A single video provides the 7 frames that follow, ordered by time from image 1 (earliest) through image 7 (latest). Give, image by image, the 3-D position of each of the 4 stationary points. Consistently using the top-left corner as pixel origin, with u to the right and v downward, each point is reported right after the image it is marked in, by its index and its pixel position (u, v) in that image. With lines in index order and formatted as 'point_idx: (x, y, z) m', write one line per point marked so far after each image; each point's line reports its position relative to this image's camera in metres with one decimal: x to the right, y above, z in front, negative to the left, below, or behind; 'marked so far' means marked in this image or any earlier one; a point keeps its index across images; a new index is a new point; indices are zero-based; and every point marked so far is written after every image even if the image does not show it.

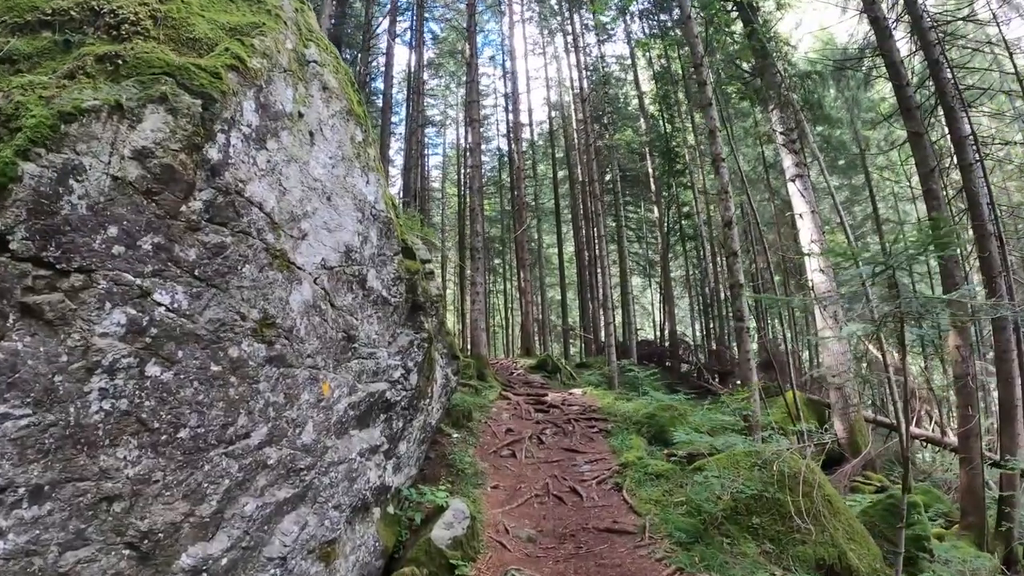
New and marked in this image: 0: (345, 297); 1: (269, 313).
0: (-1.6, -0.1, +5.1) m
1: (-2.0, -0.2, +4.4) m
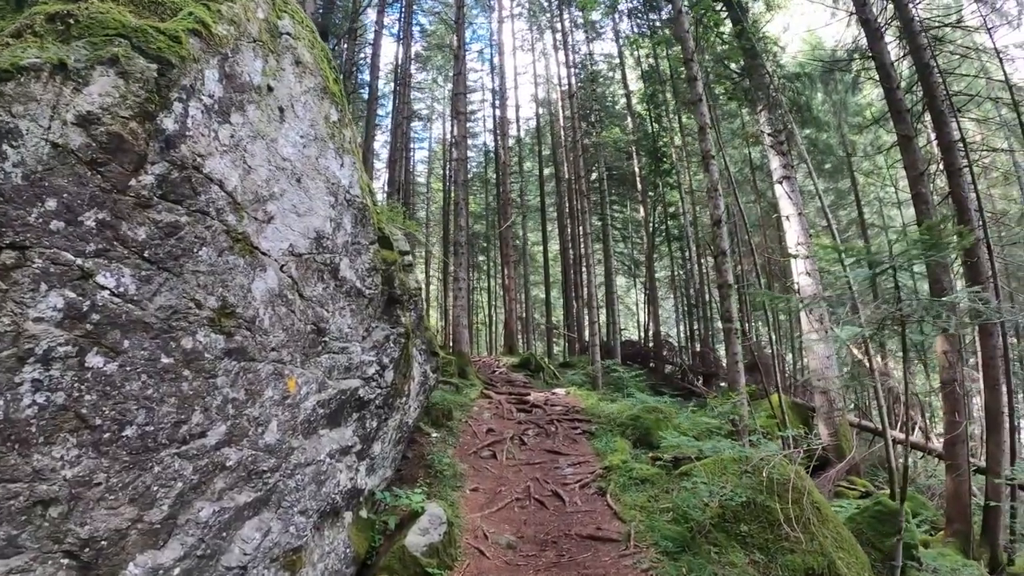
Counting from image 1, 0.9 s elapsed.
0: (-1.8, 0.0, +4.7) m
1: (-2.1, -0.1, +4.0) m
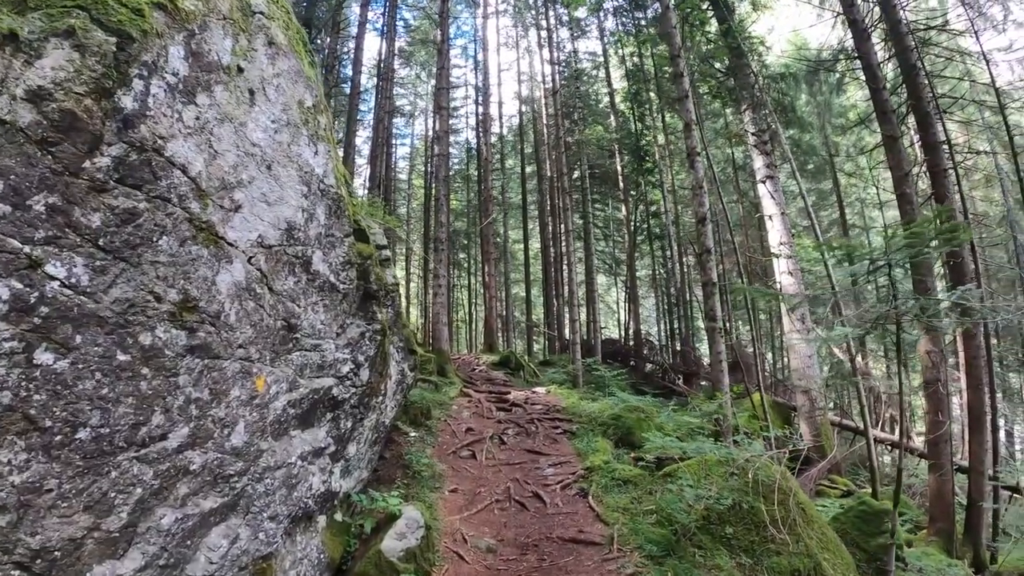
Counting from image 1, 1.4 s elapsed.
0: (-1.9, +0.1, +4.5) m
1: (-2.3, 0.0, +3.7) m
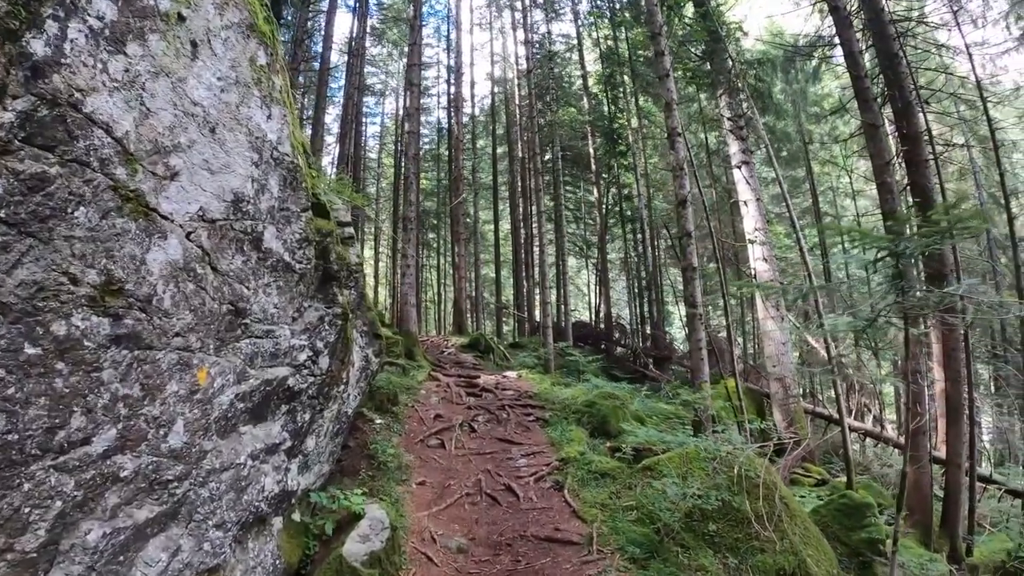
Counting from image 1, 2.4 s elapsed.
0: (-2.1, +0.2, +4.0) m
1: (-2.4, +0.1, +3.2) m
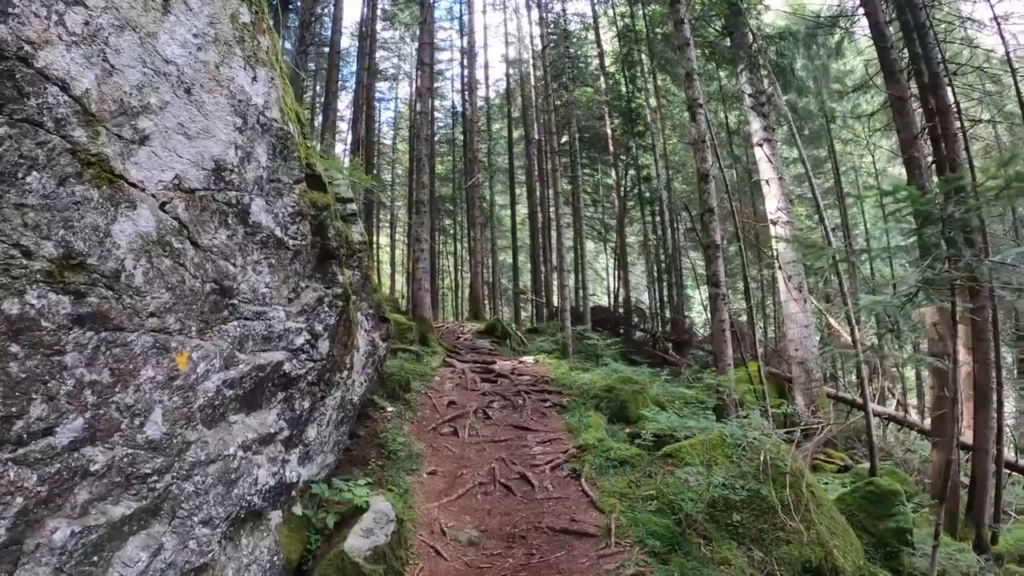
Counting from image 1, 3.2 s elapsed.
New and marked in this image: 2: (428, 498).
0: (-2.0, +0.4, +3.6) m
1: (-2.3, +0.2, +2.9) m
2: (-1.0, -2.4, +6.2) m
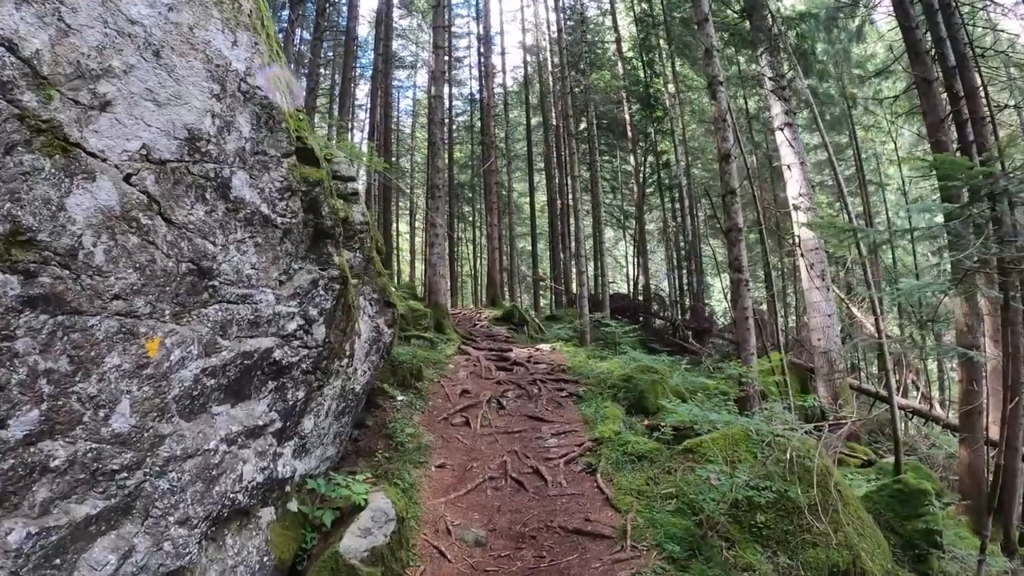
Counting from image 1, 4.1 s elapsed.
0: (-2.0, +0.5, +3.3) m
1: (-2.3, +0.3, +2.6) m
2: (-0.9, -2.3, +5.9) m
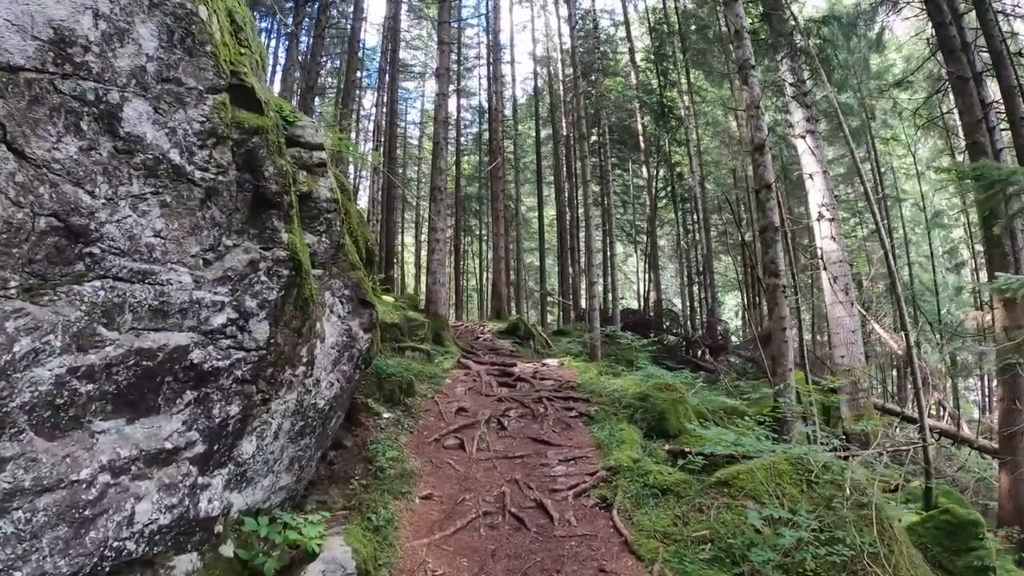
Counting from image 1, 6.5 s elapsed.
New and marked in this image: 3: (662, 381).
0: (-2.0, +0.6, +2.4) m
1: (-2.4, +0.5, +1.7) m
2: (-0.9, -2.2, +4.8) m
3: (+2.4, -1.6, +8.7) m
